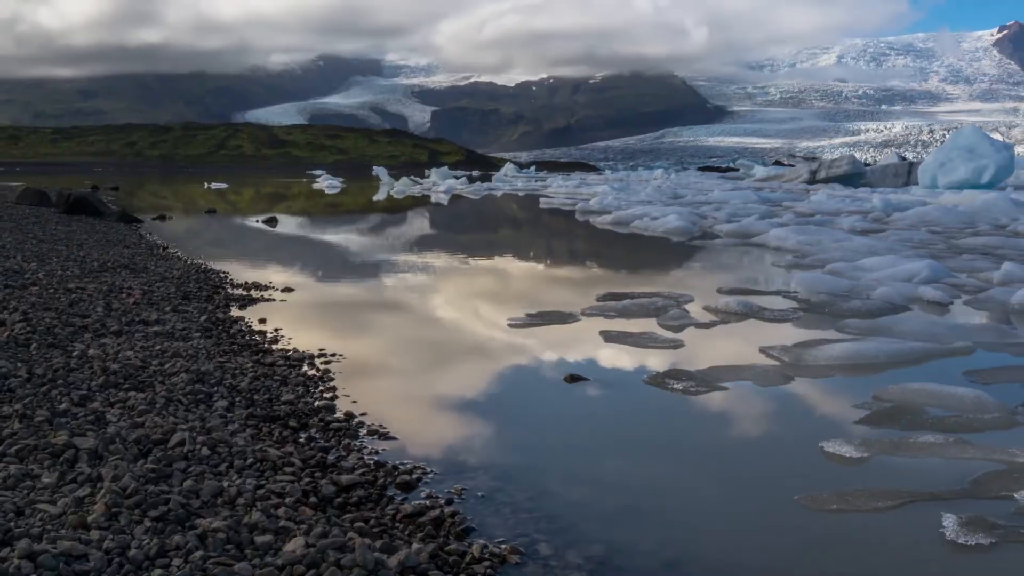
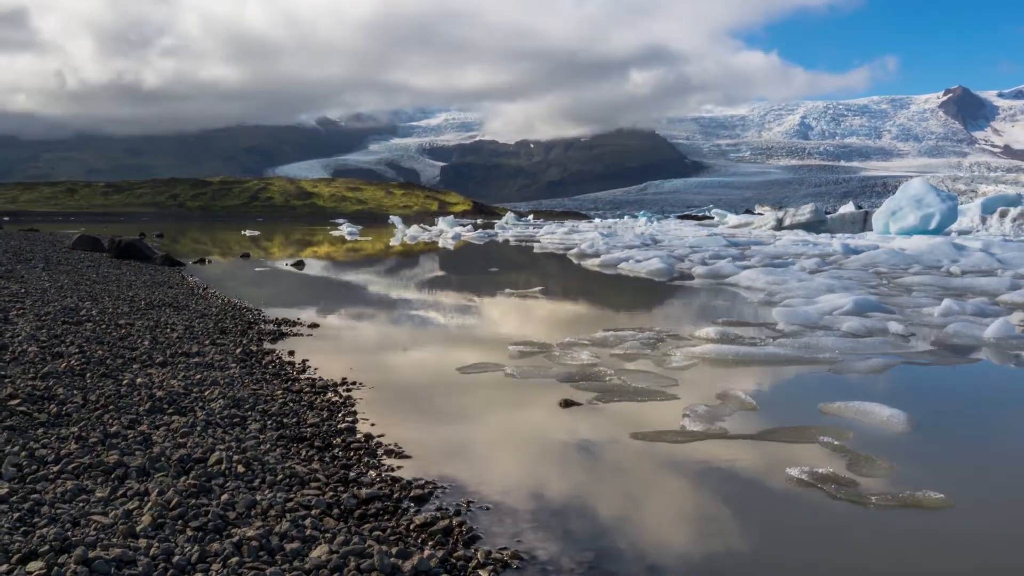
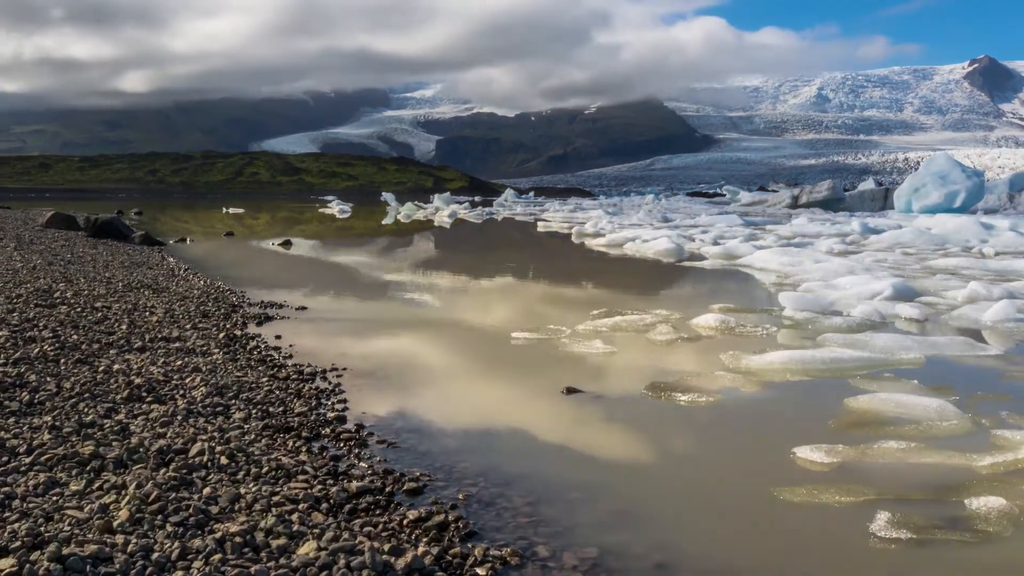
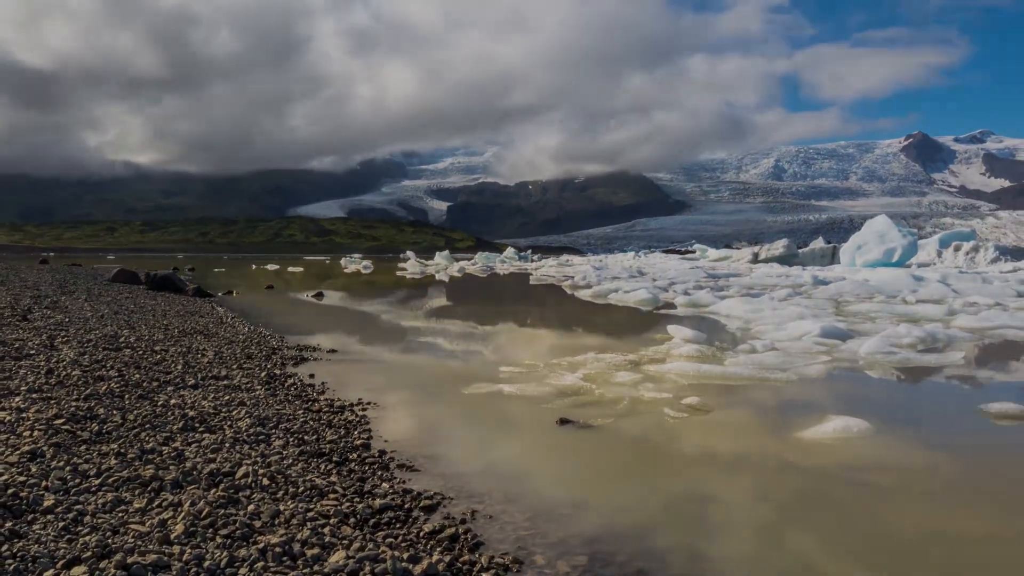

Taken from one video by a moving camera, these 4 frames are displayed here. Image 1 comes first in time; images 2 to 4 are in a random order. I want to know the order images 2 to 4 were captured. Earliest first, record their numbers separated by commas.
3, 2, 4
